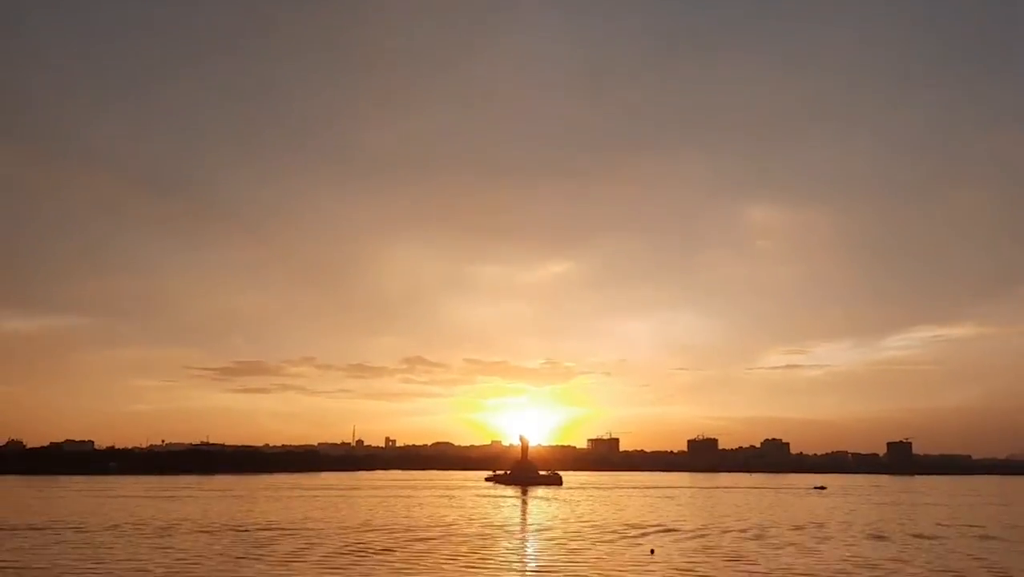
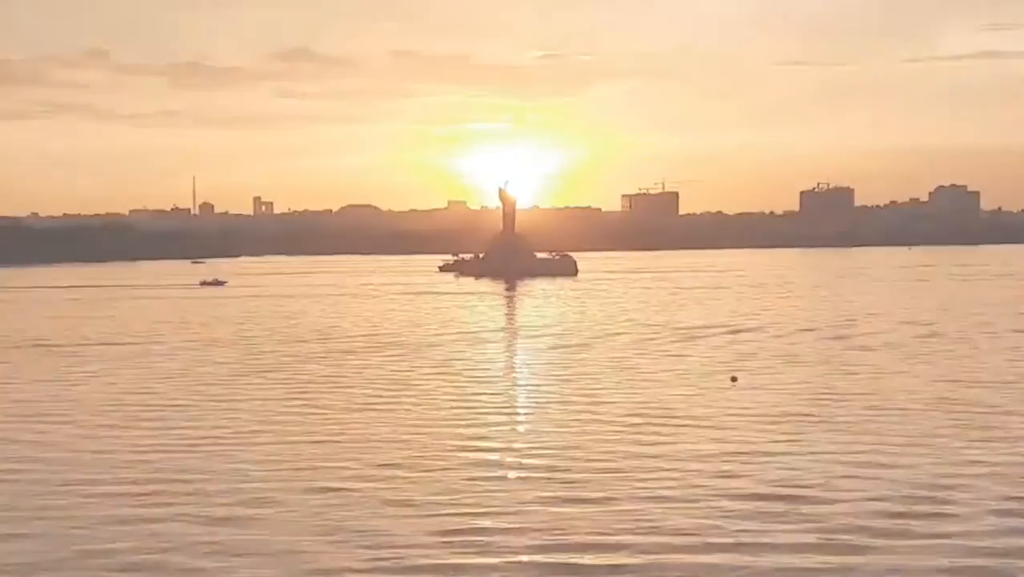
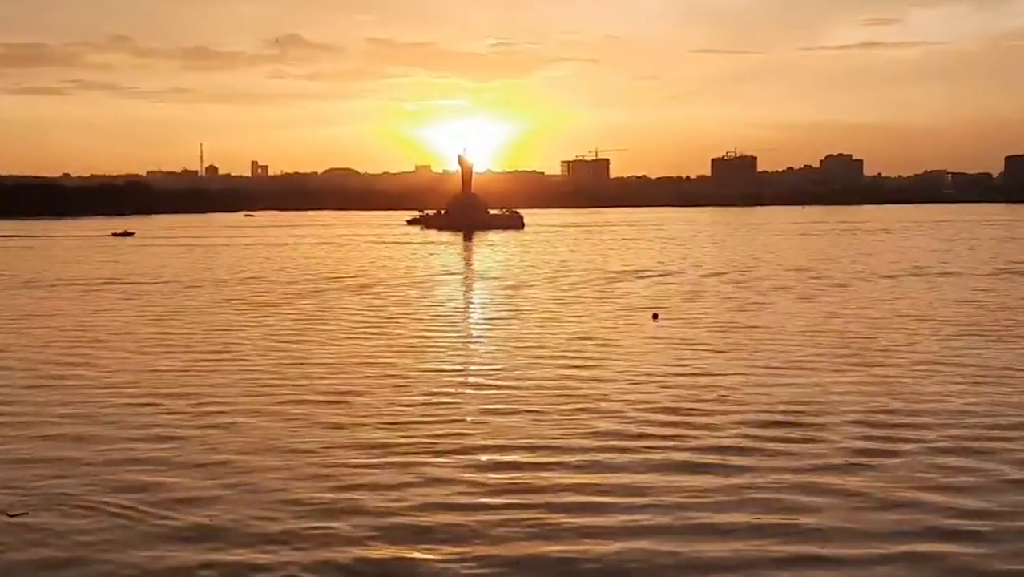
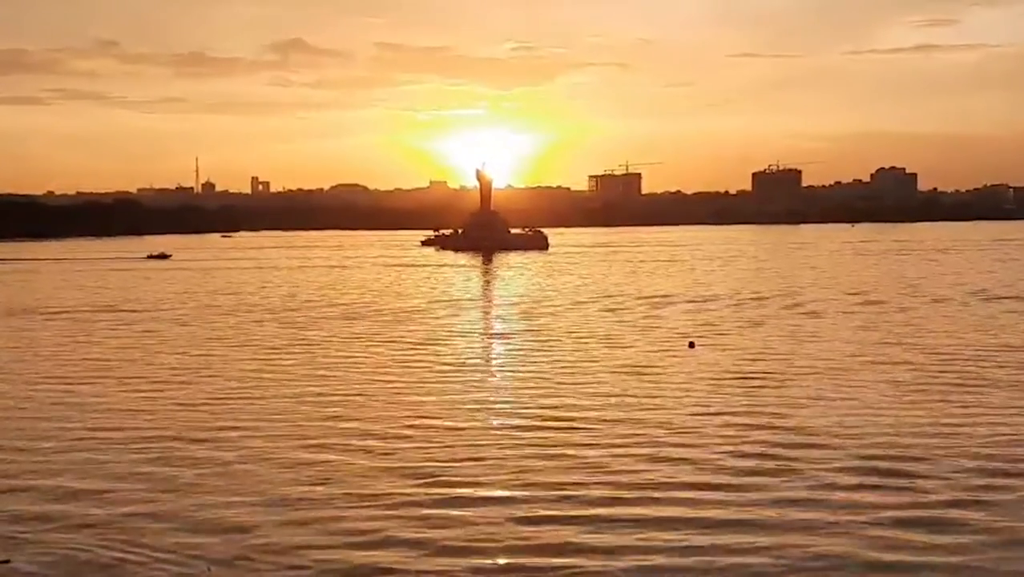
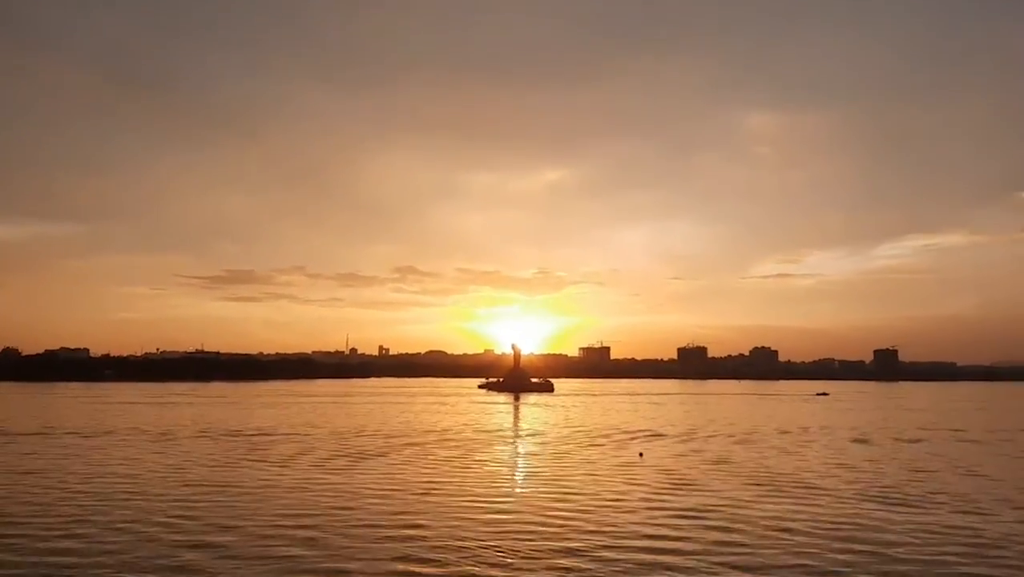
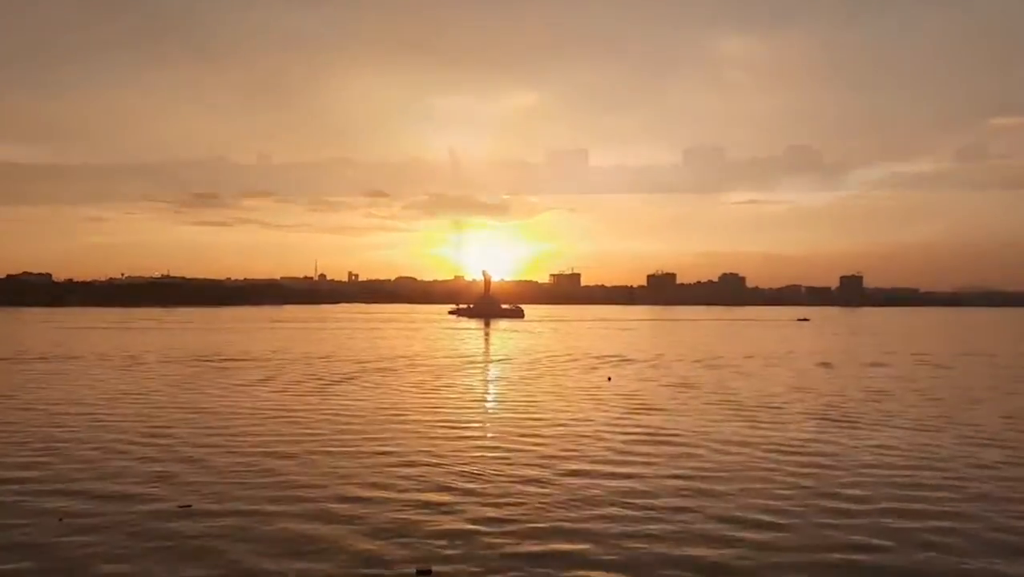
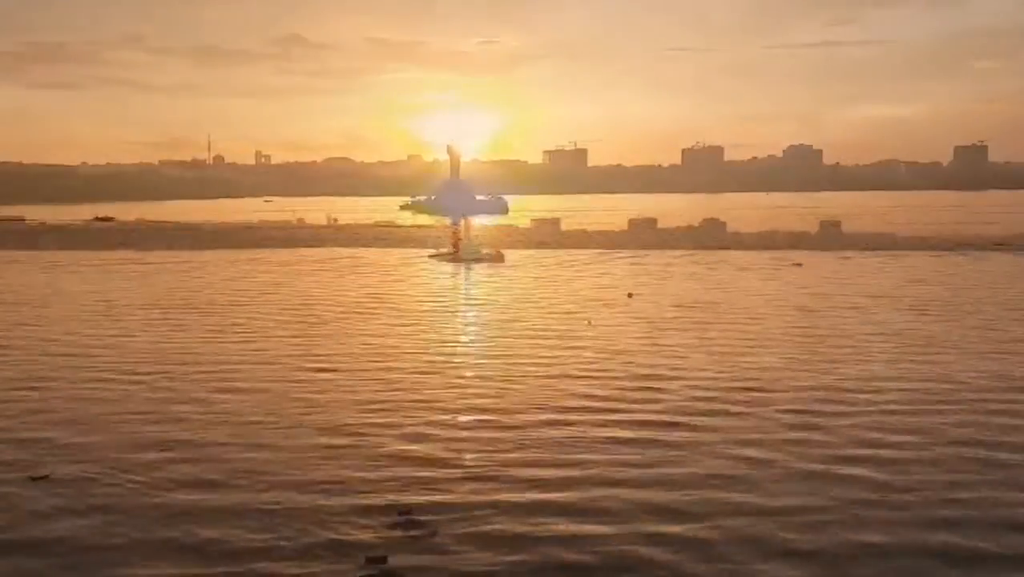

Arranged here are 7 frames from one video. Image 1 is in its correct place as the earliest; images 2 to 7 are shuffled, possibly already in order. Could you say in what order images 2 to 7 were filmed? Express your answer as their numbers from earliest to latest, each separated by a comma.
5, 6, 7, 3, 4, 2
